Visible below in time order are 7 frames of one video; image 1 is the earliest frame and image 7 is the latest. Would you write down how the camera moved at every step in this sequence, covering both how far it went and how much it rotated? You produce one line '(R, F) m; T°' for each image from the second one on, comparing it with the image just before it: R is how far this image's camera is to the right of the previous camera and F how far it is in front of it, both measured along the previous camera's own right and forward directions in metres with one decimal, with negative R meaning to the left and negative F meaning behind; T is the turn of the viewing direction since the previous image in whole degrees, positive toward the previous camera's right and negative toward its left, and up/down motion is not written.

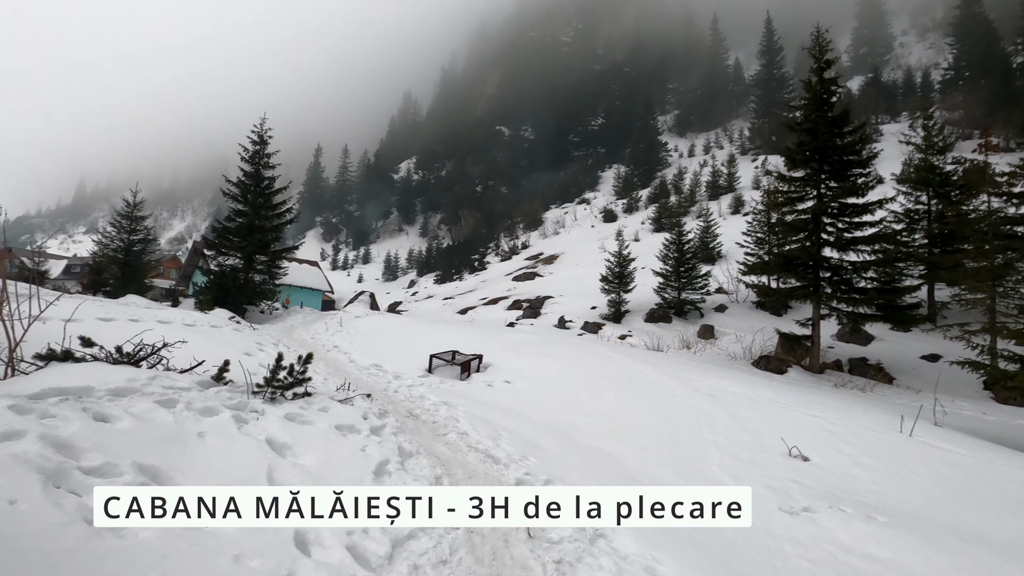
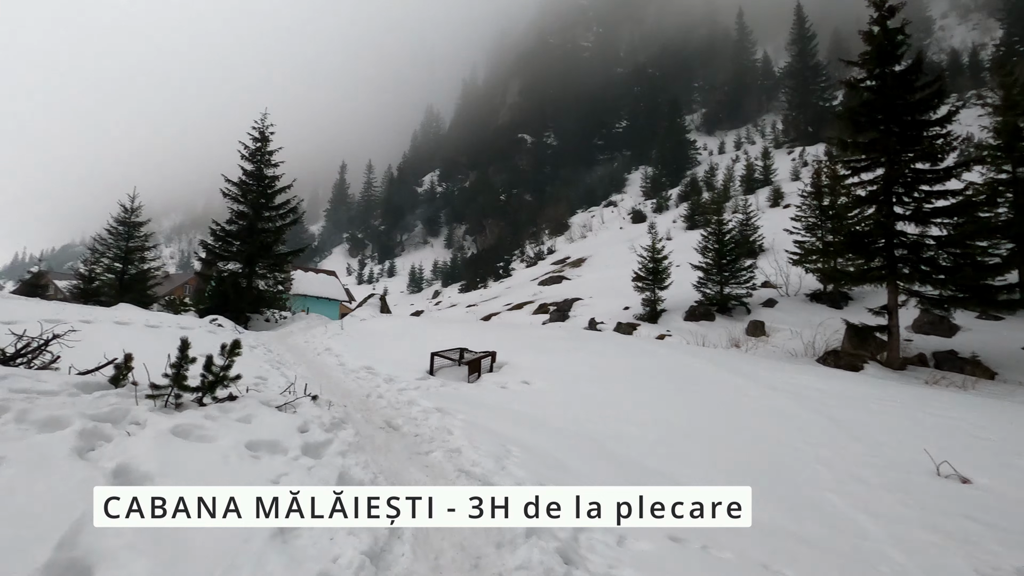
(+0.1, +1.5) m; -3°
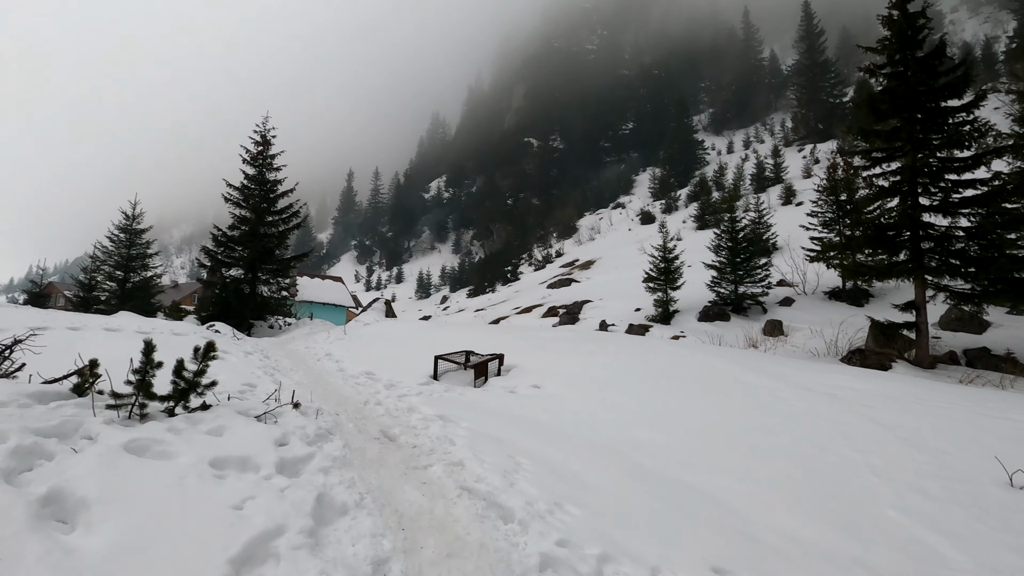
(0.0, +0.4) m; -1°
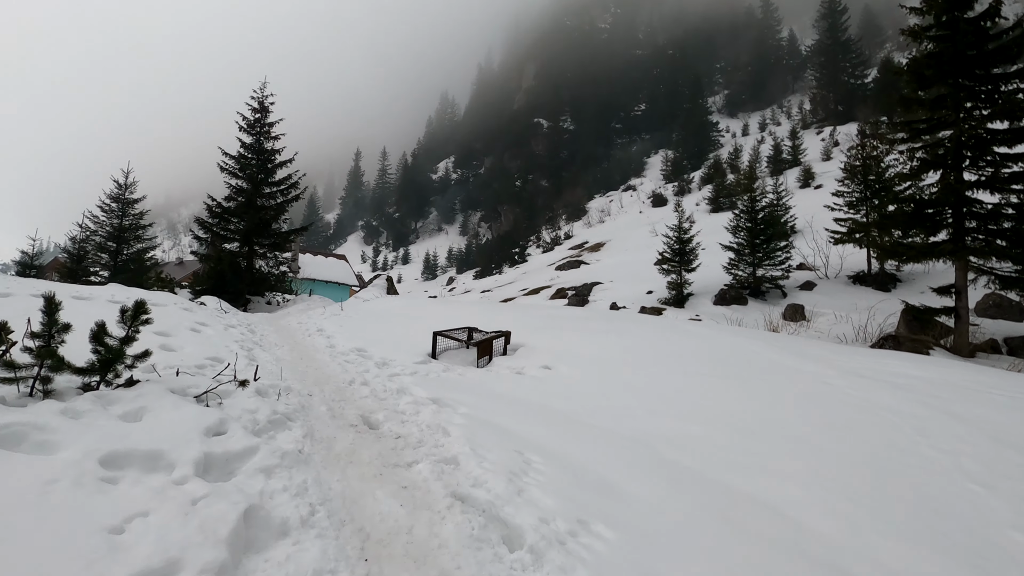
(0.0, +0.7) m; -1°
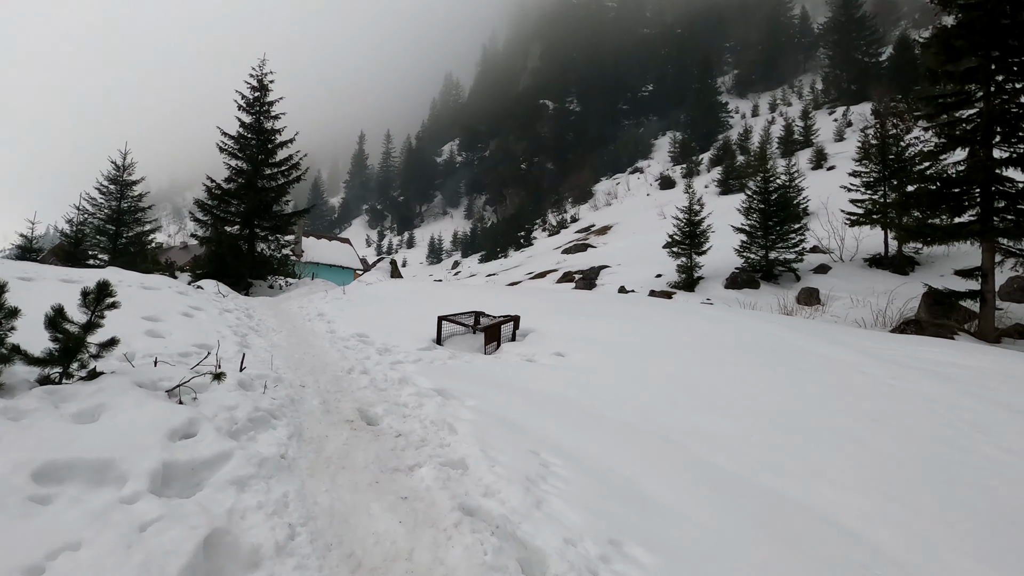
(0.0, +0.3) m; -1°
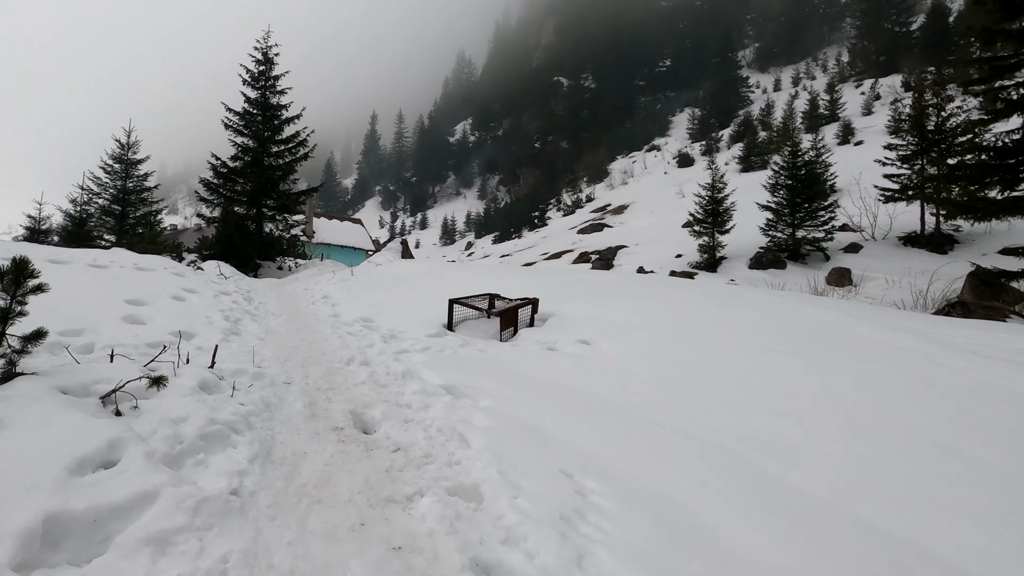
(0.0, +0.5) m; -1°
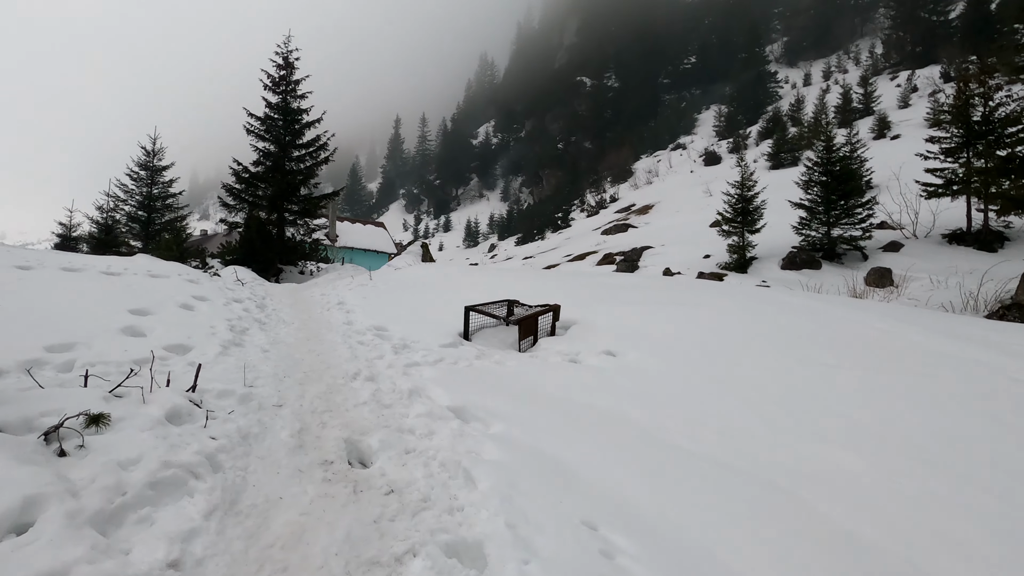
(0.0, +0.3) m; -3°
